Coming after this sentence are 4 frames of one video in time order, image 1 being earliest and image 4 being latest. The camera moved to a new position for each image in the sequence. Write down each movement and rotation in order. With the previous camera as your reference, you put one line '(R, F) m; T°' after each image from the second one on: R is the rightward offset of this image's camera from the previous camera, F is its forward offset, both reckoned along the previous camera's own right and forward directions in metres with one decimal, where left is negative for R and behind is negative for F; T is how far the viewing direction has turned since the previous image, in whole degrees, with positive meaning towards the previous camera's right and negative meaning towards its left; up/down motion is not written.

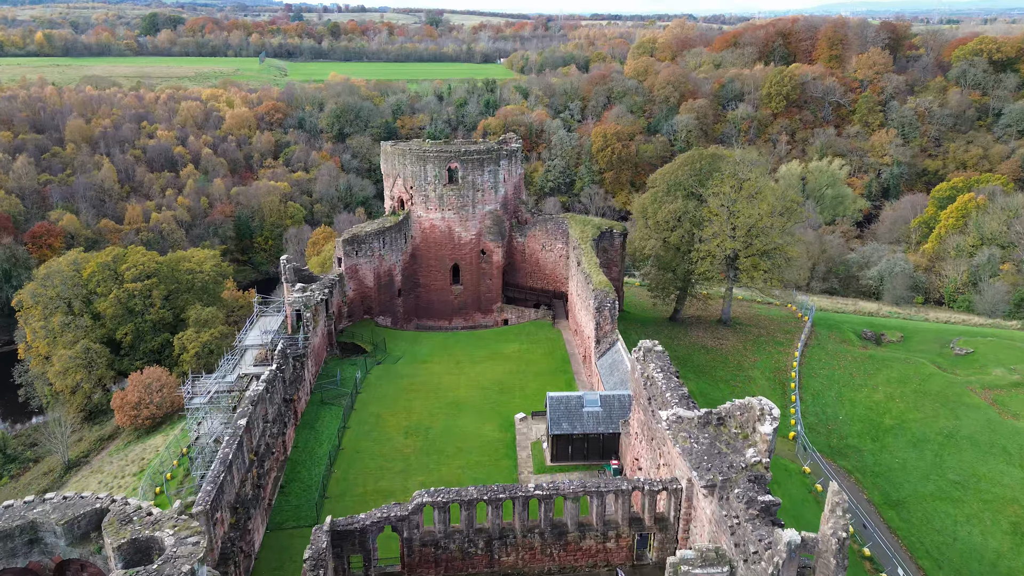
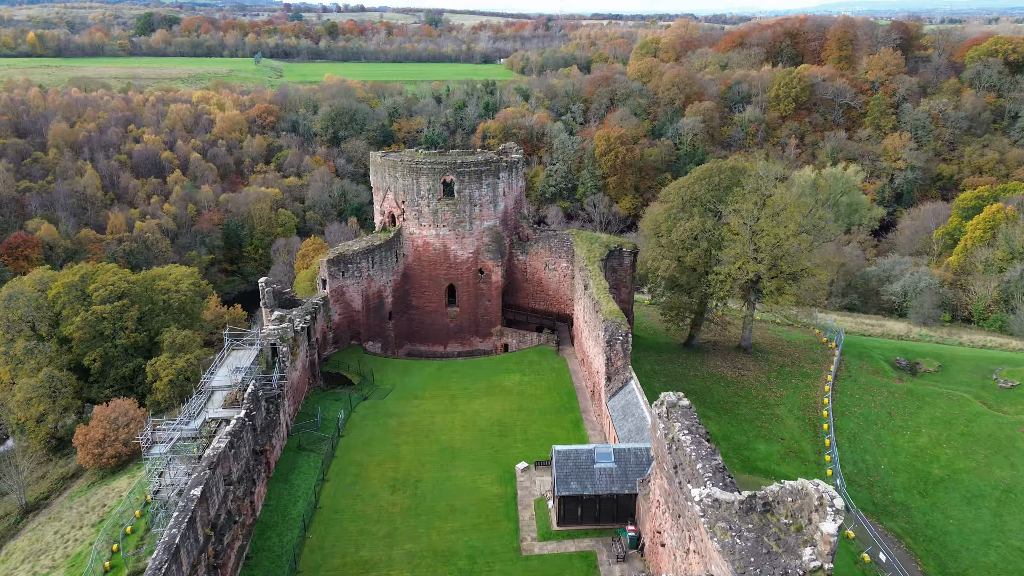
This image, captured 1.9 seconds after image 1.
(0.0, +2.4) m; 0°
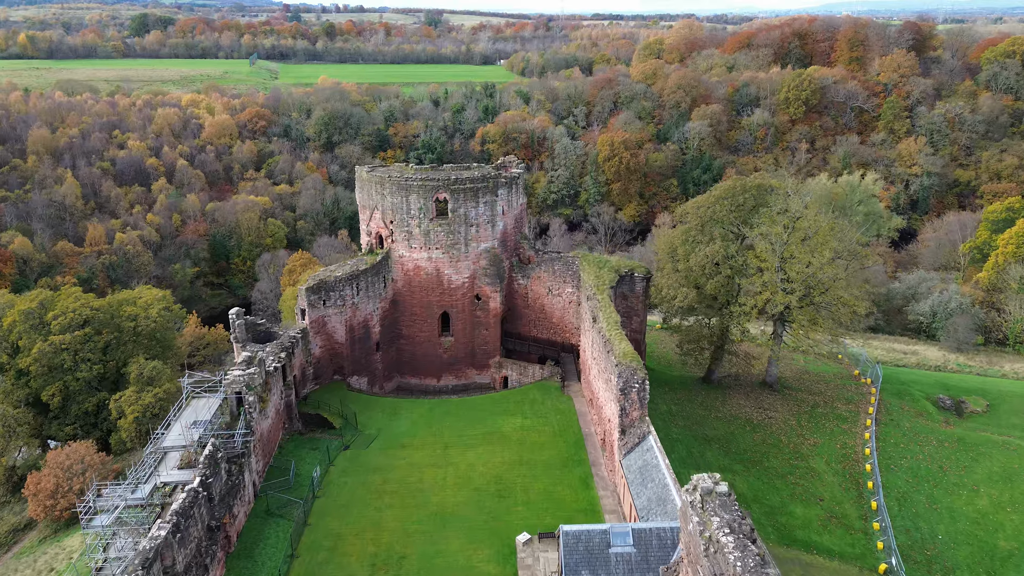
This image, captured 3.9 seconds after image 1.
(0.0, +2.6) m; 0°
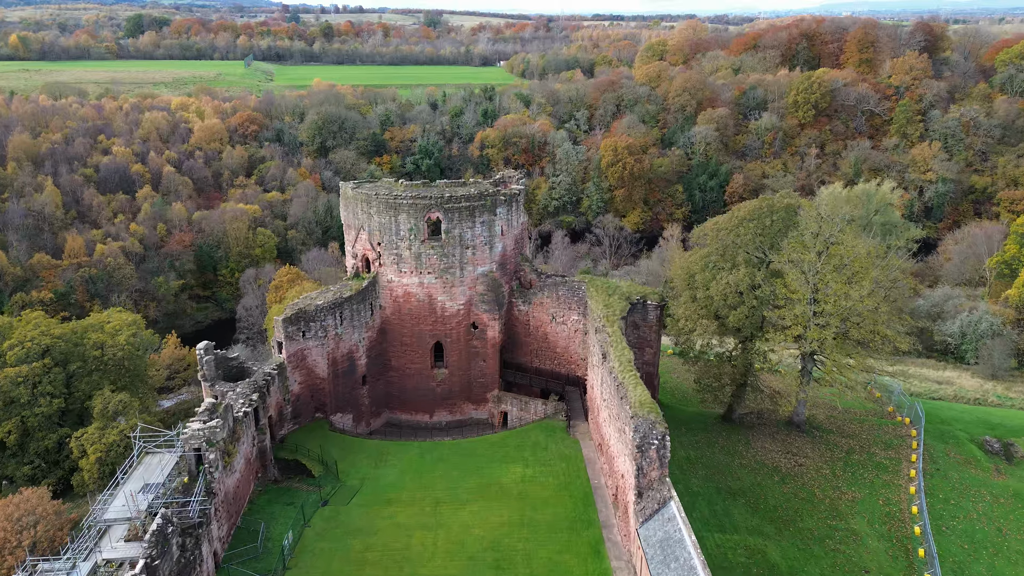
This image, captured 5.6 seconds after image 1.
(0.0, +2.3) m; 0°
